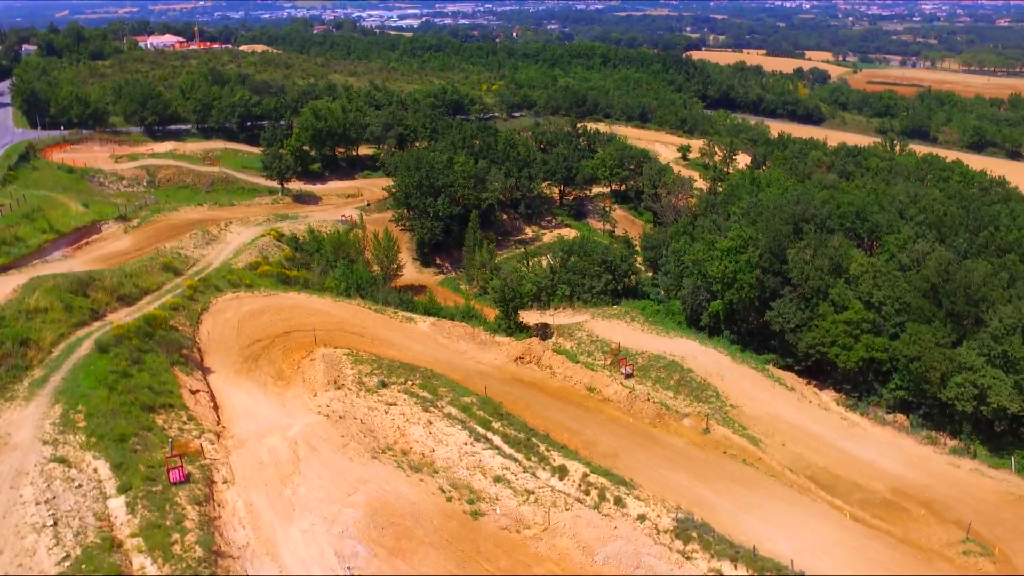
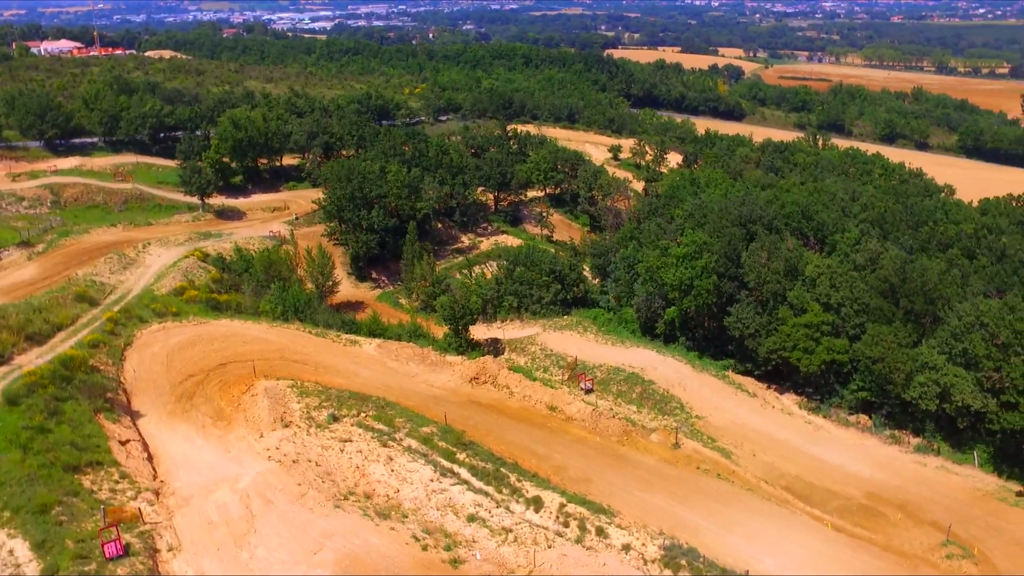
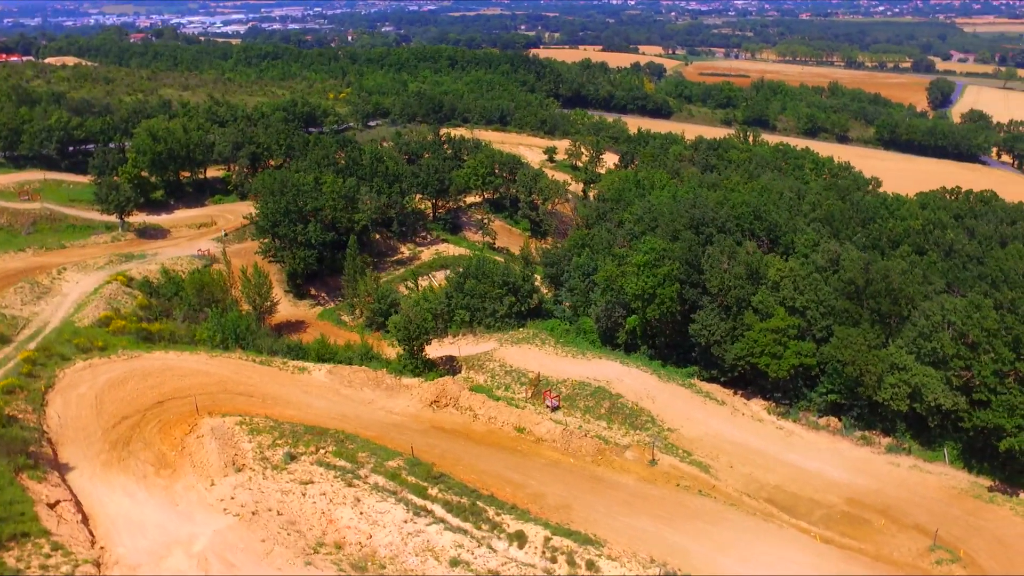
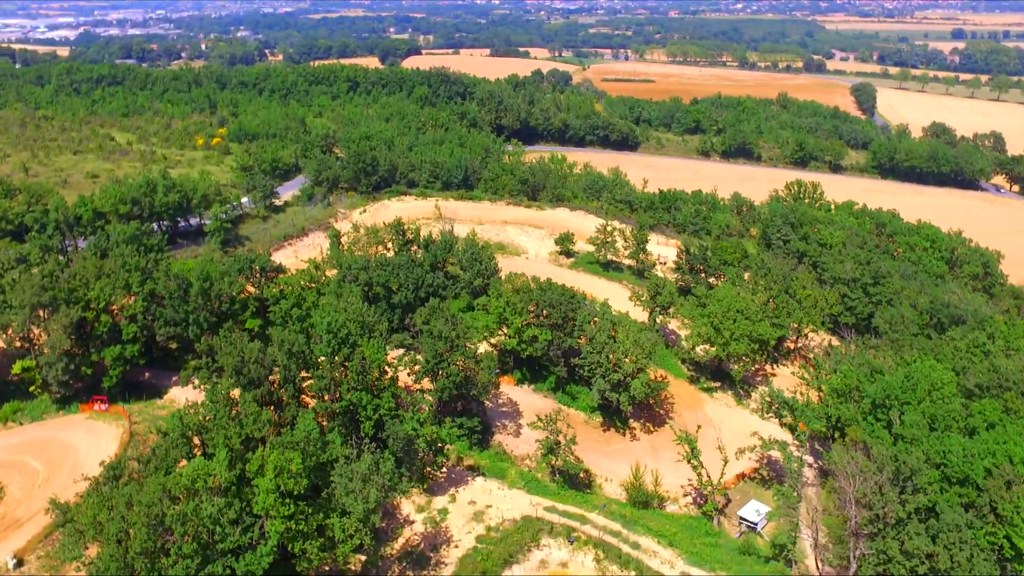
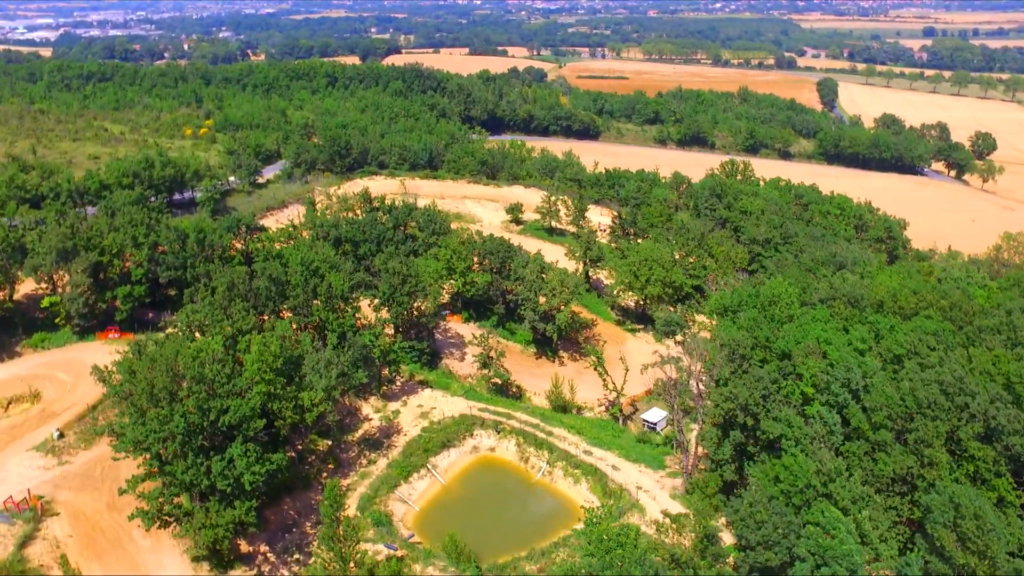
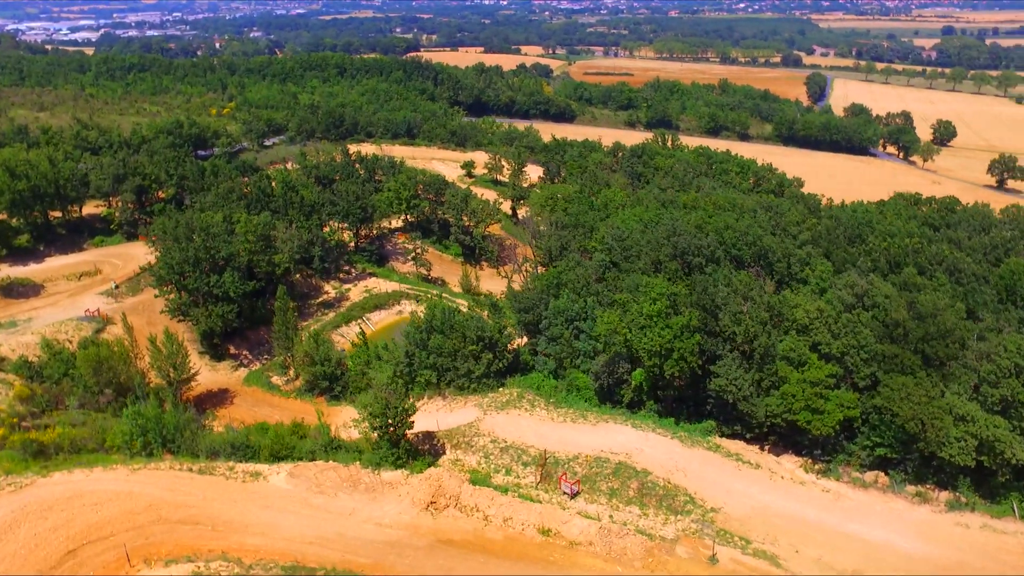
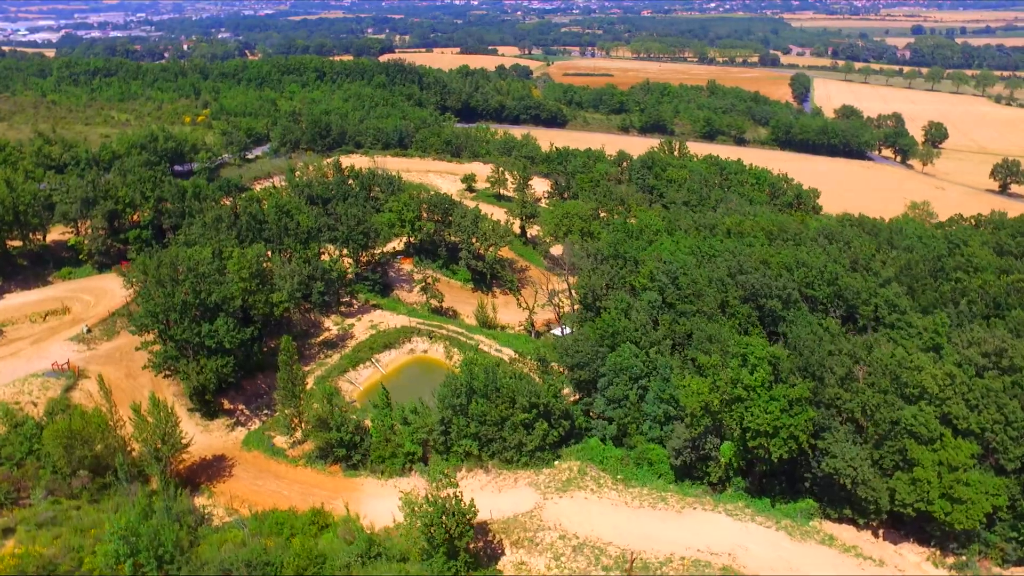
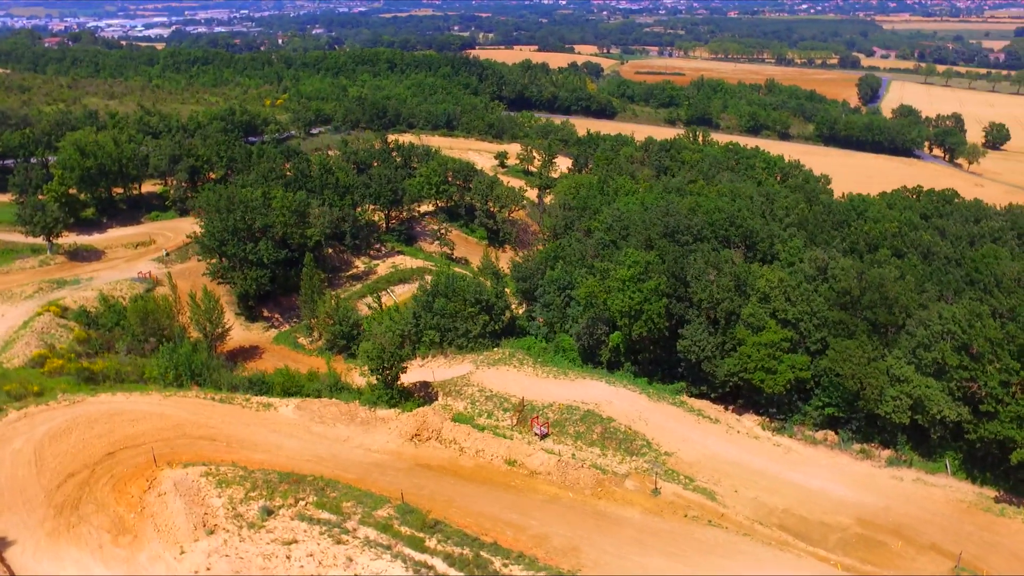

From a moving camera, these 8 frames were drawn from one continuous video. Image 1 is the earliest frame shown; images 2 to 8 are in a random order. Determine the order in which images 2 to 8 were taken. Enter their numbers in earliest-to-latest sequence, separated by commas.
2, 3, 8, 6, 7, 5, 4
